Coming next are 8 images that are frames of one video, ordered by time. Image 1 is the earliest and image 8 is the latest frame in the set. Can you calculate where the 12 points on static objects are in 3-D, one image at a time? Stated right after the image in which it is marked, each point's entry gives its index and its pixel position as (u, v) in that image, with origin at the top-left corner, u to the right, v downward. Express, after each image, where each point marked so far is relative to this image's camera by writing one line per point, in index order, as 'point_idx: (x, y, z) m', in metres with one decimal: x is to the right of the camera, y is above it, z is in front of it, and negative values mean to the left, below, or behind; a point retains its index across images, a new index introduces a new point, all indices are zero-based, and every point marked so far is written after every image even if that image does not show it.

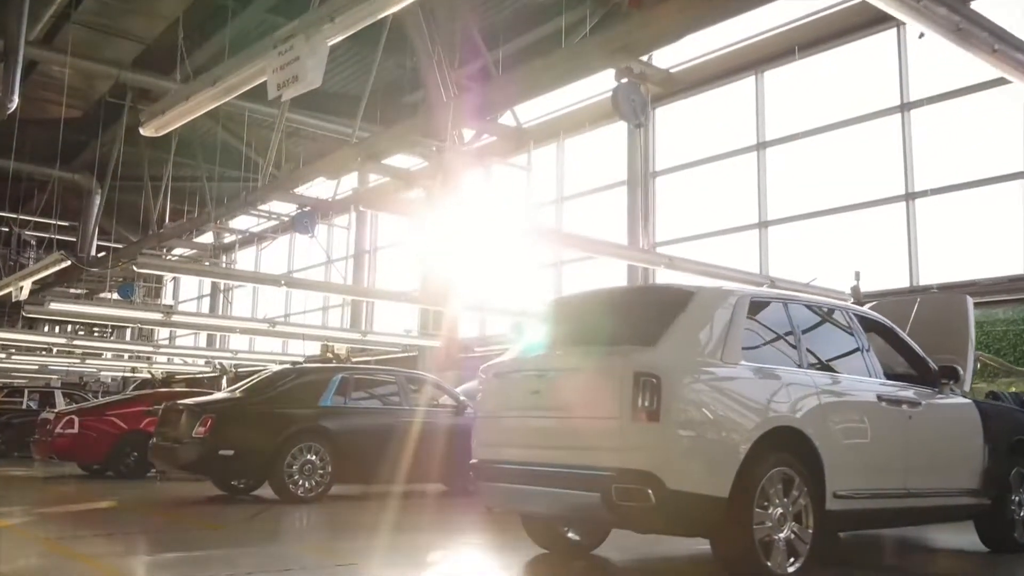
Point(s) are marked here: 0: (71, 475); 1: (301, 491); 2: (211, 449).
0: (-6.6, -2.8, +12.8) m
1: (-2.1, -2.0, +8.4) m
2: (-2.8, -1.5, +8.1) m
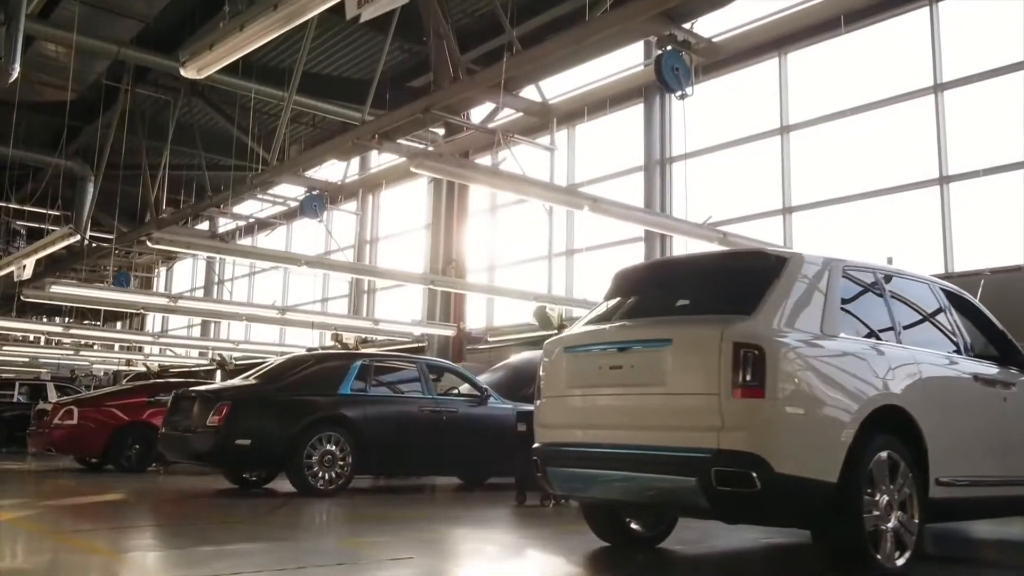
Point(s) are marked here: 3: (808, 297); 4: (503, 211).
0: (-6.4, -2.6, +12.3) m
1: (-1.8, -1.8, +8.0) m
2: (-2.5, -1.4, +7.7) m
3: (+1.4, -0.1, +4.0) m
4: (-0.2, +1.5, +16.8) m
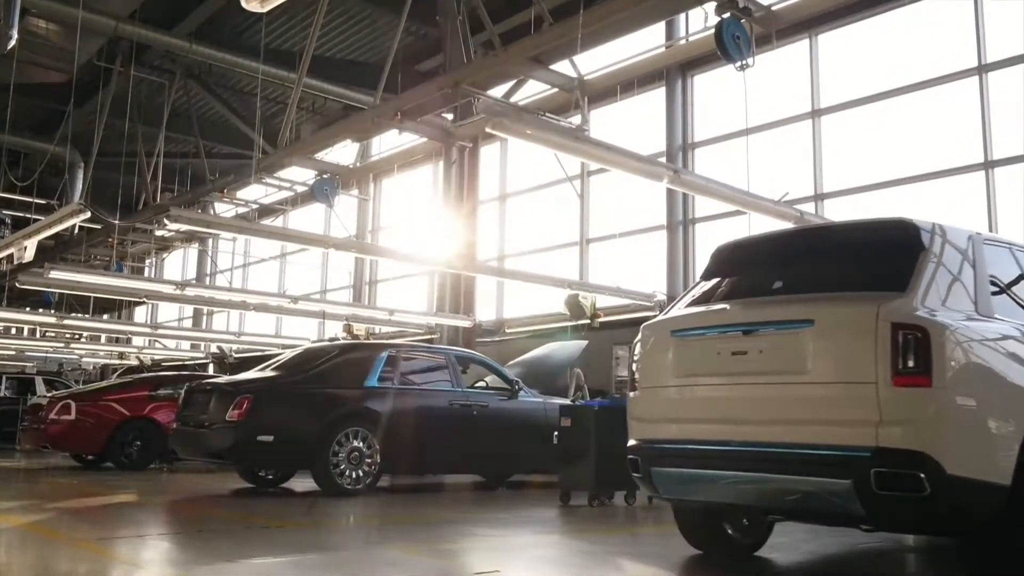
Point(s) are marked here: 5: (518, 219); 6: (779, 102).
0: (-6.1, -2.4, +11.6) m
1: (-1.4, -1.7, +7.4) m
2: (-2.2, -1.2, +7.1) m
3: (+1.8, +0.1, +3.5) m
4: (0.0, +1.7, +16.3) m
5: (+0.1, +1.3, +16.1) m
6: (+3.8, +2.7, +12.4) m
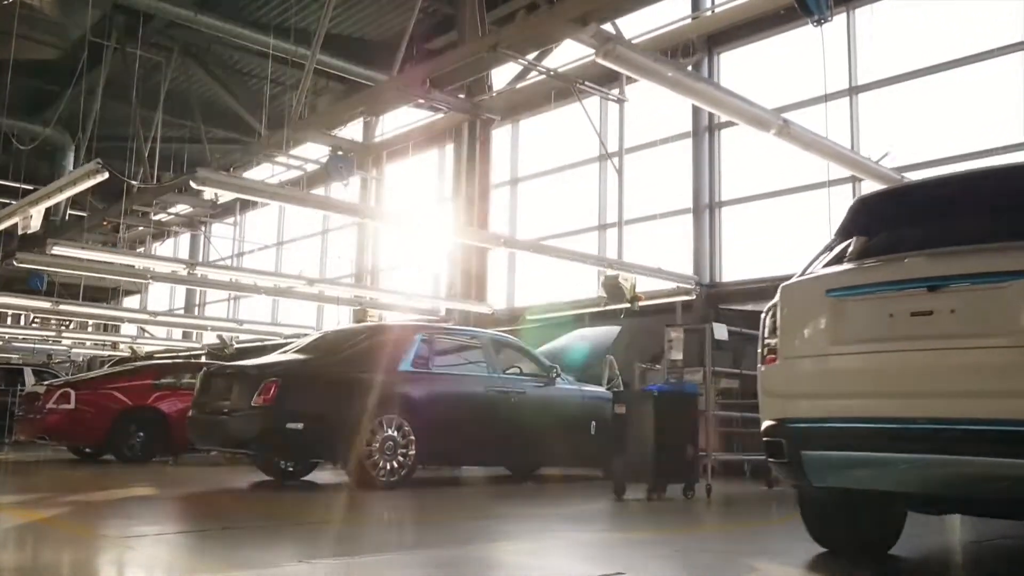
0: (-5.8, -2.2, +11.0) m
1: (-1.0, -1.5, +6.8) m
2: (-1.8, -1.0, +6.5) m
3: (+2.3, +0.2, +3.0) m
4: (+0.2, +1.9, +15.7) m
5: (+0.3, +1.5, +15.5) m
6: (+4.2, +2.9, +11.9) m
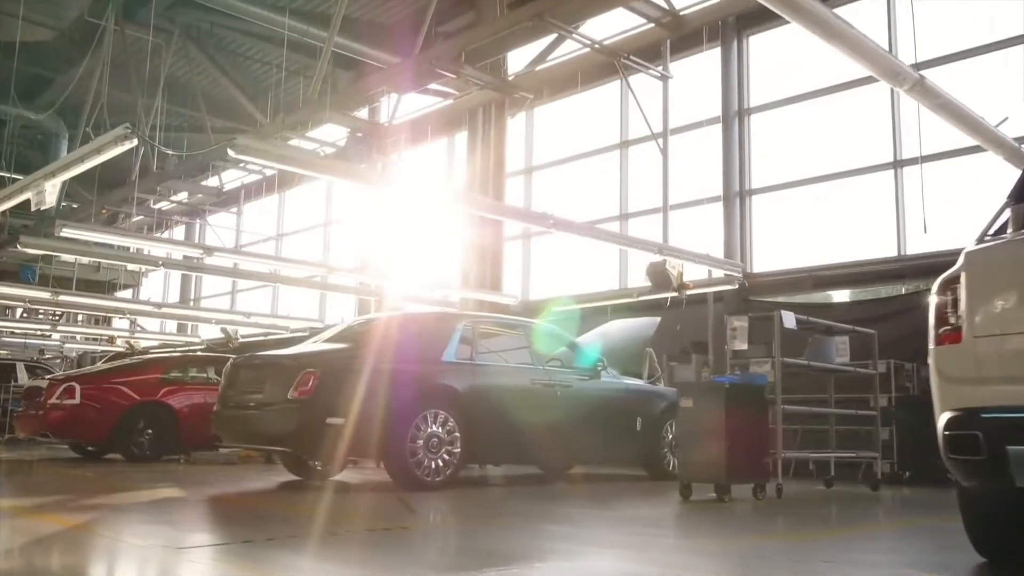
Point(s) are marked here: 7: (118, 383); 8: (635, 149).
0: (-5.5, -2.1, +10.4) m
1: (-0.6, -1.4, +6.3) m
2: (-1.4, -0.9, +6.0) m
3: (+2.8, +0.3, +2.5) m
4: (+0.5, +2.0, +15.2) m
5: (+0.6, +1.7, +15.0) m
6: (+4.5, +3.0, +11.4) m
7: (-4.4, -1.1, +9.5) m
8: (+2.0, +2.2, +13.7) m
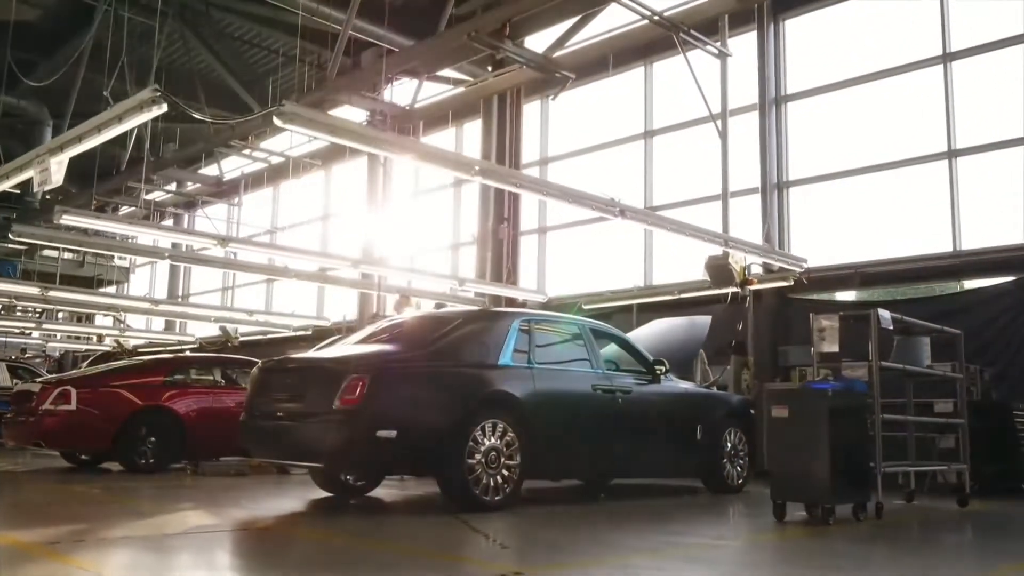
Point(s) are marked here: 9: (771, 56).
0: (-5.1, -2.0, +9.5) m
1: (-0.2, -1.3, +5.6) m
2: (-0.9, -0.9, +5.2) m
3: (+3.3, +0.4, +1.9) m
4: (+0.7, +2.1, +14.5) m
5: (+0.9, +1.7, +14.3) m
6: (+4.8, +3.0, +10.8) m
7: (-4.0, -1.0, +8.7) m
8: (+2.3, +2.3, +13.0) m
9: (+3.5, +3.2, +11.7) m
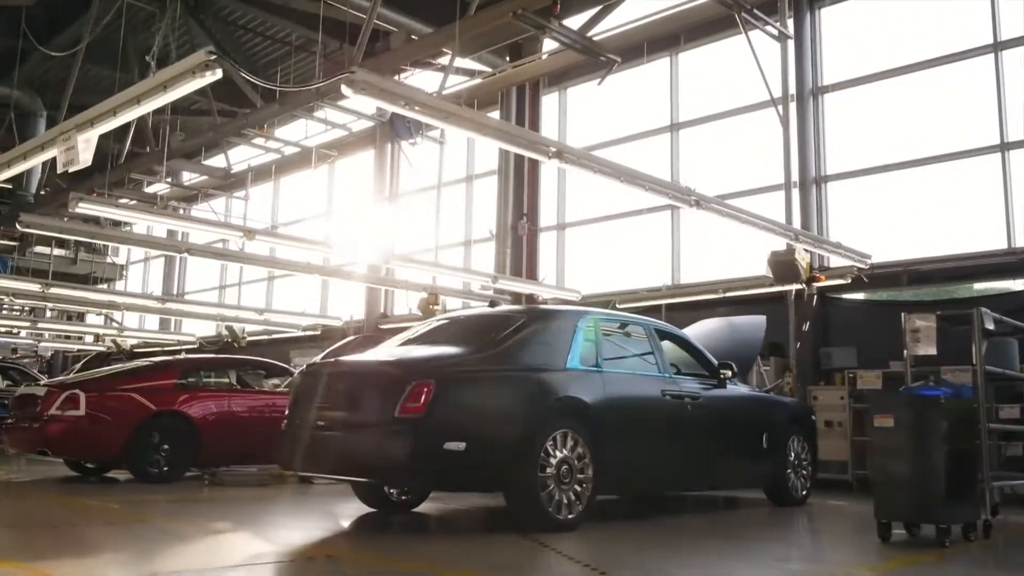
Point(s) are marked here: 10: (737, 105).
0: (-4.7, -2.0, +8.9) m
1: (+0.3, -1.3, +5.0) m
2: (-0.5, -0.8, +4.7) m
3: (+3.8, +0.4, +1.4) m
4: (+1.0, +2.1, +14.0) m
5: (+1.1, +1.7, +13.8) m
6: (+5.2, +3.0, +10.3) m
7: (-3.6, -1.0, +8.1) m
8: (+2.6, +2.3, +12.5) m
9: (+3.9, +3.2, +11.2) m
10: (+3.1, +2.6, +12.0) m
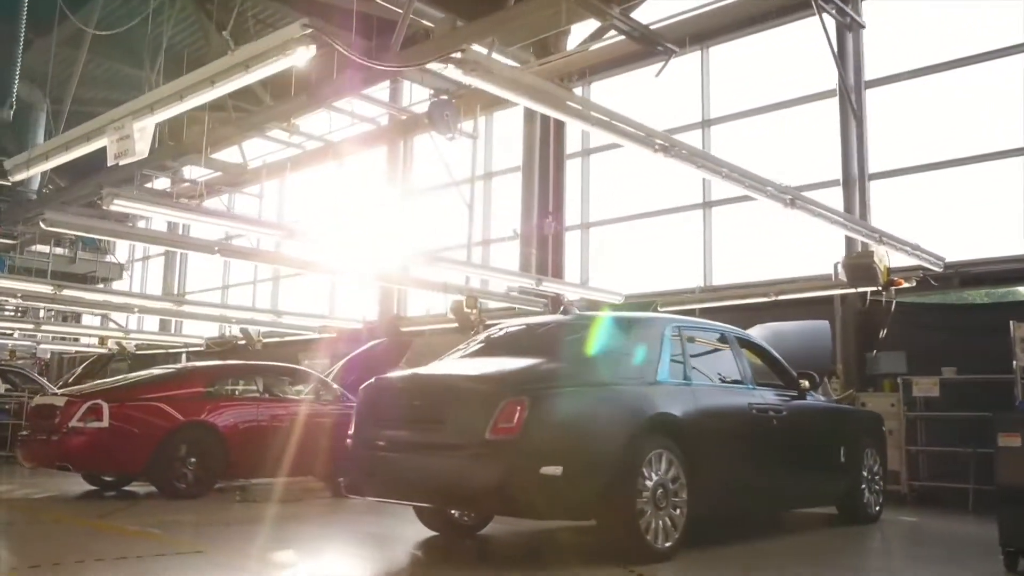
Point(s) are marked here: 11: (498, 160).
0: (-4.3, -2.0, +8.4) m
1: (+0.7, -1.3, +4.6) m
2: (0.0, -0.9, +4.2) m
3: (+4.4, +0.3, +1.0) m
4: (+1.4, +2.1, +13.5) m
5: (+1.5, +1.7, +13.4) m
6: (+5.6, +3.0, +10.0) m
7: (-3.2, -1.0, +7.6) m
8: (+3.0, +2.3, +12.1) m
9: (+4.3, +3.2, +10.8) m
10: (+3.5, +2.5, +11.6) m
11: (-0.2, +2.2, +14.7) m
